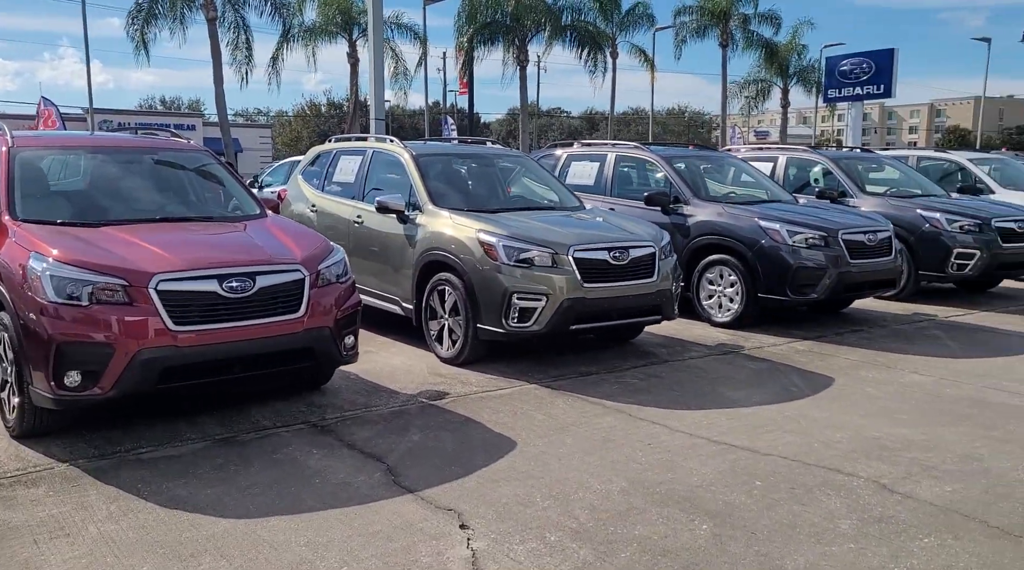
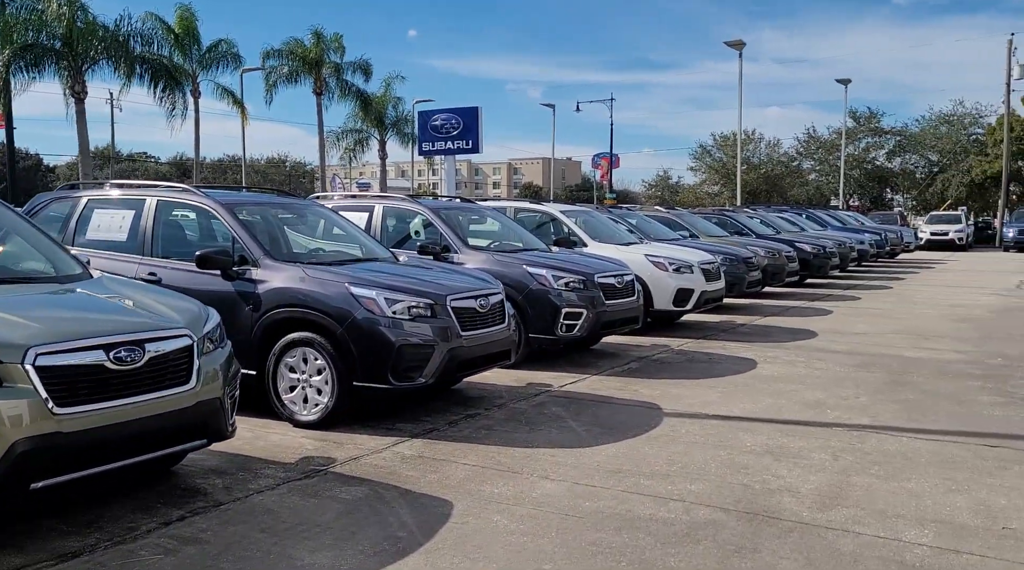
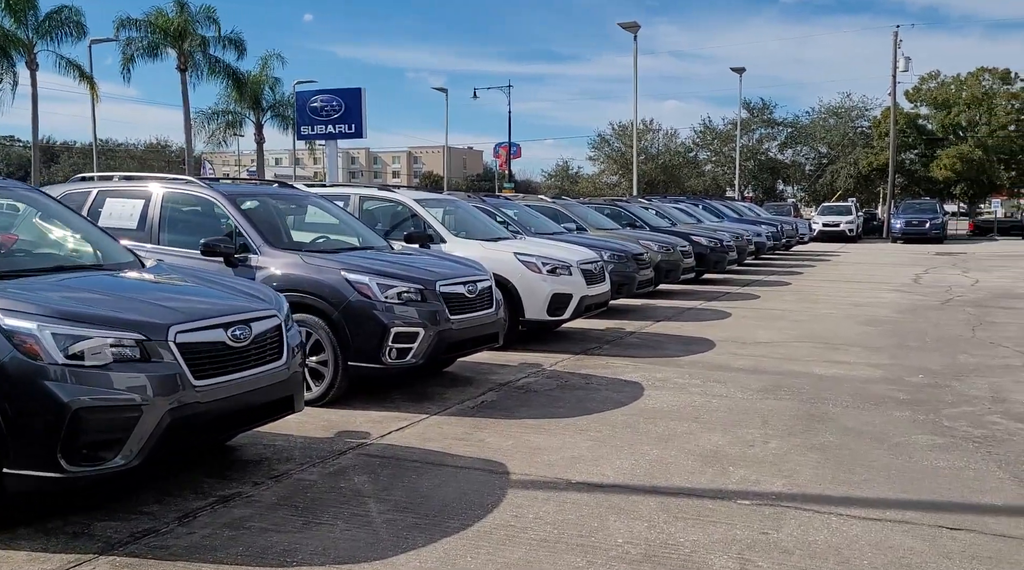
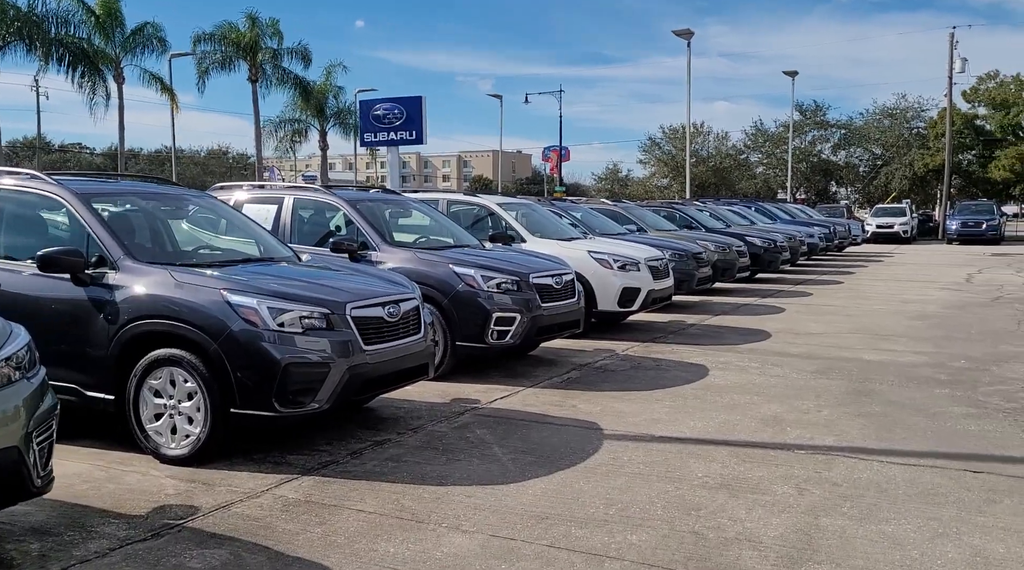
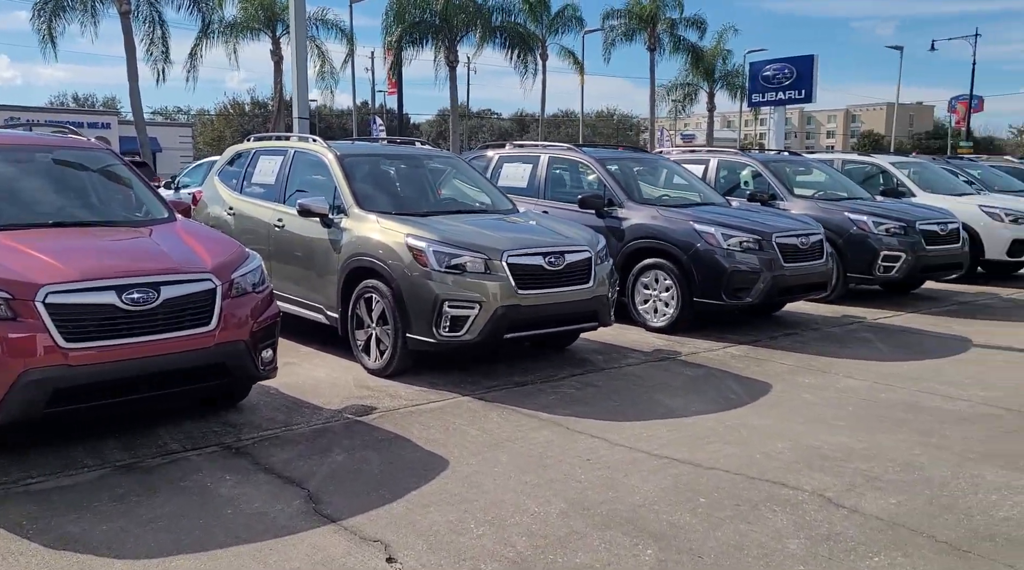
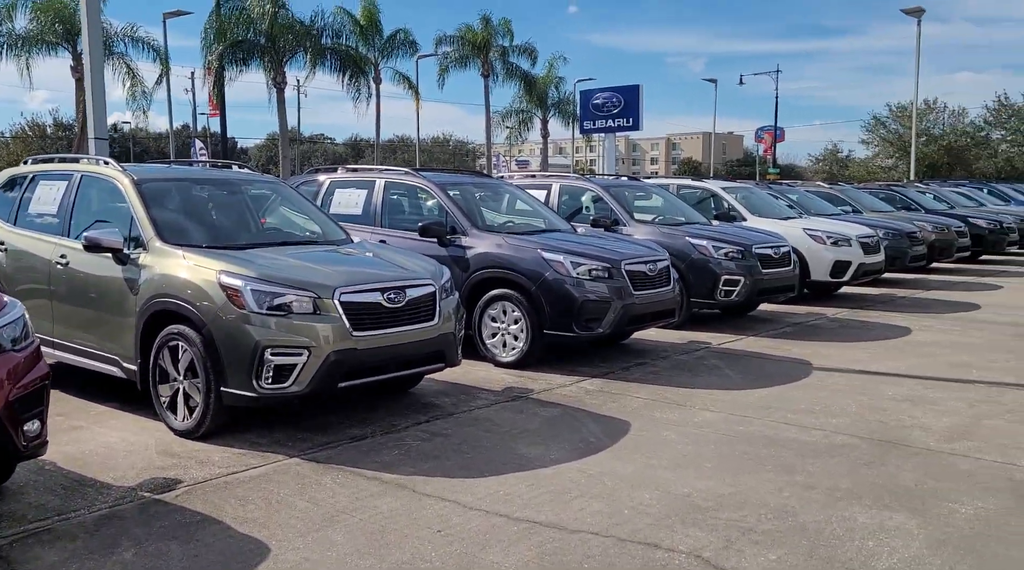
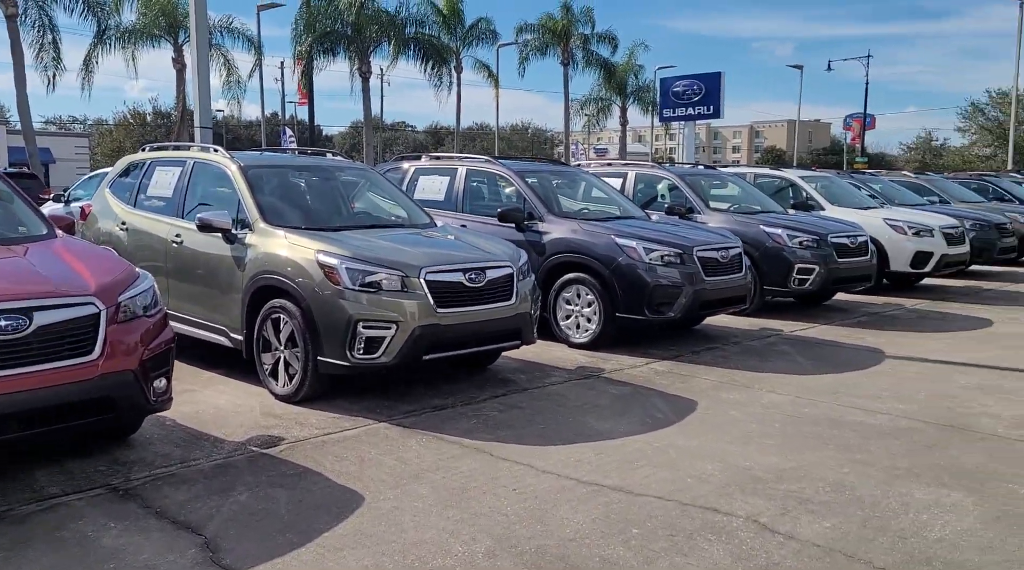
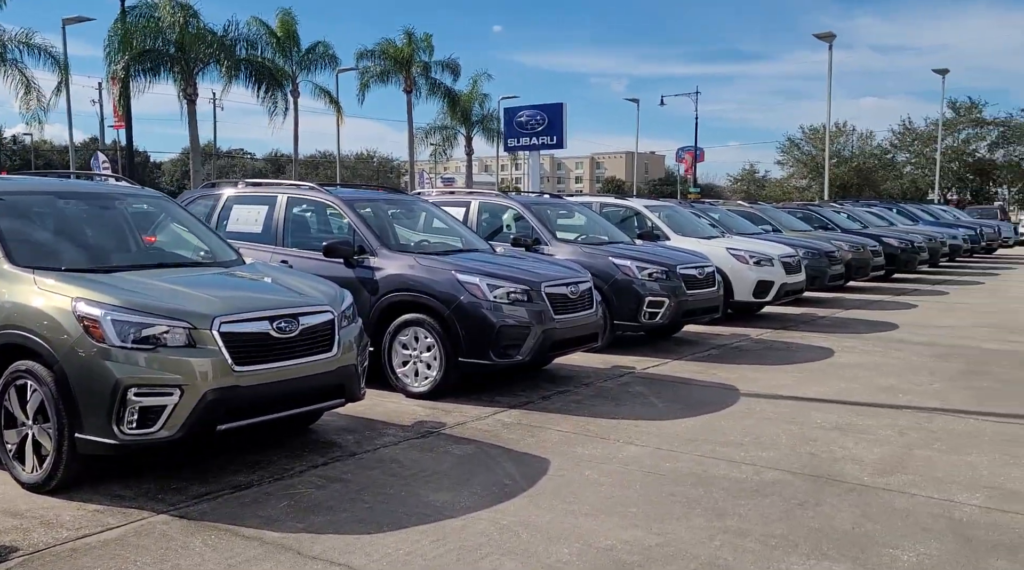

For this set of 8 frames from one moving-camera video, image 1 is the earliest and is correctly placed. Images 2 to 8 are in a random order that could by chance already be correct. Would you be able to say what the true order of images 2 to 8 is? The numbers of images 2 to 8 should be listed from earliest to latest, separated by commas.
5, 7, 6, 8, 2, 4, 3
